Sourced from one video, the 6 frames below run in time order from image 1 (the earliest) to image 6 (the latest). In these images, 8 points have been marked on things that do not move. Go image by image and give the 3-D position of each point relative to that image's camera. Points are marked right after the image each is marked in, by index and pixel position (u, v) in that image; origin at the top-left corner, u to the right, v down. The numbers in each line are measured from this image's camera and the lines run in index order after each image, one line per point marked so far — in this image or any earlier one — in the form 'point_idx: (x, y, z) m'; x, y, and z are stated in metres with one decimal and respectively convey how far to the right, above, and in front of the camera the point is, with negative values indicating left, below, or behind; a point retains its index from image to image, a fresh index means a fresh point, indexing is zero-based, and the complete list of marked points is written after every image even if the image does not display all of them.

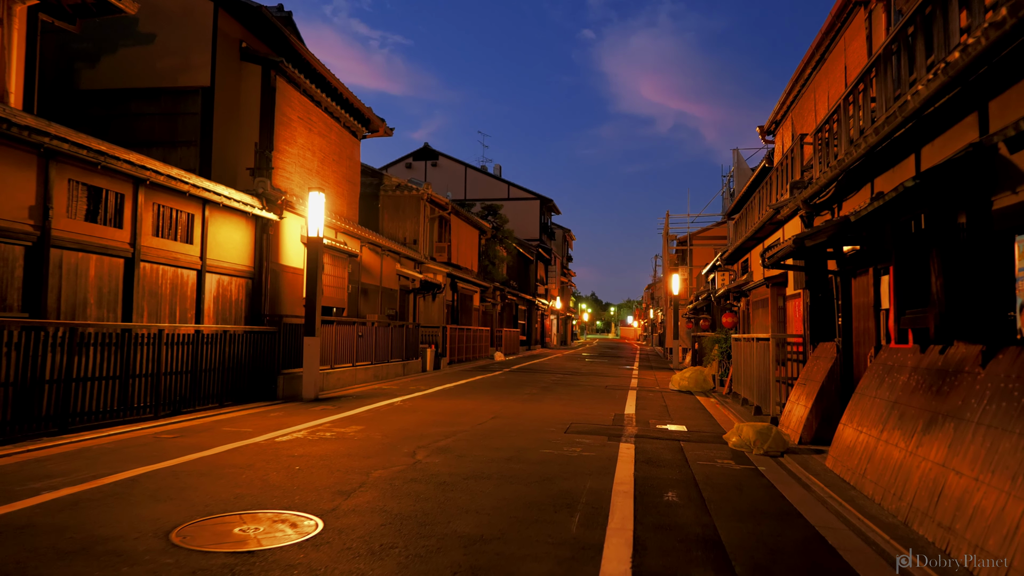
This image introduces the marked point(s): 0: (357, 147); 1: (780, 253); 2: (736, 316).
0: (-5.2, +4.7, +19.8) m
1: (+4.3, +0.6, +9.3) m
2: (+7.0, -0.9, +18.3) m
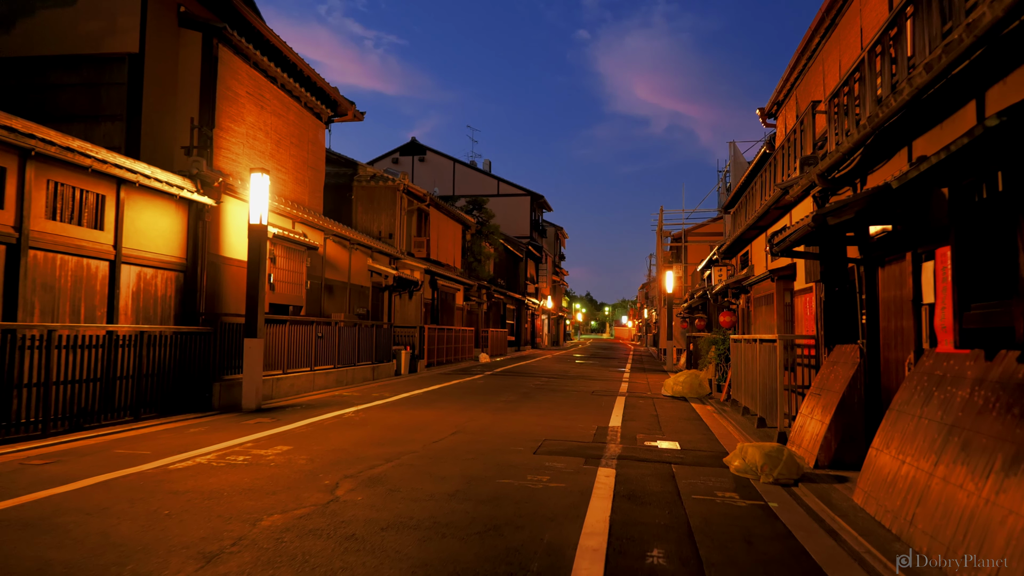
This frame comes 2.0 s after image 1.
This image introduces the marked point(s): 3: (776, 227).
0: (-5.9, +4.8, +18.2) m
1: (+3.7, +0.7, +7.7) m
2: (+6.4, -0.8, +16.7) m
3: (+5.5, +1.3, +12.2) m
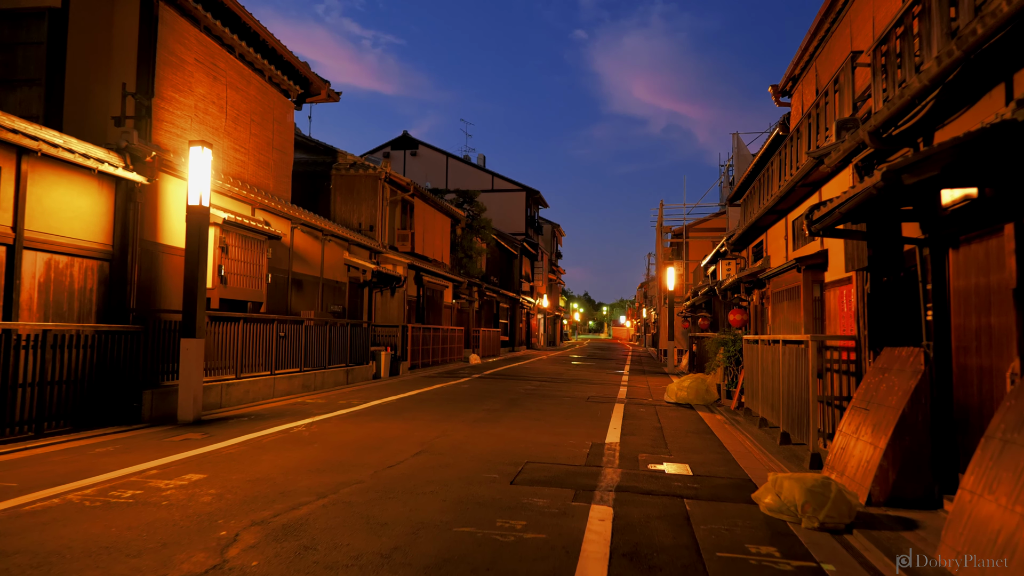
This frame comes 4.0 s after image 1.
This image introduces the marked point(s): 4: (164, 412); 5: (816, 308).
0: (-6.2, +5.0, +16.6) m
1: (+3.4, +0.8, +6.1) m
2: (+6.0, -0.7, +15.1) m
3: (+5.2, +1.4, +10.5) m
4: (-5.9, -2.1, +10.0) m
5: (+4.8, -0.3, +9.4) m
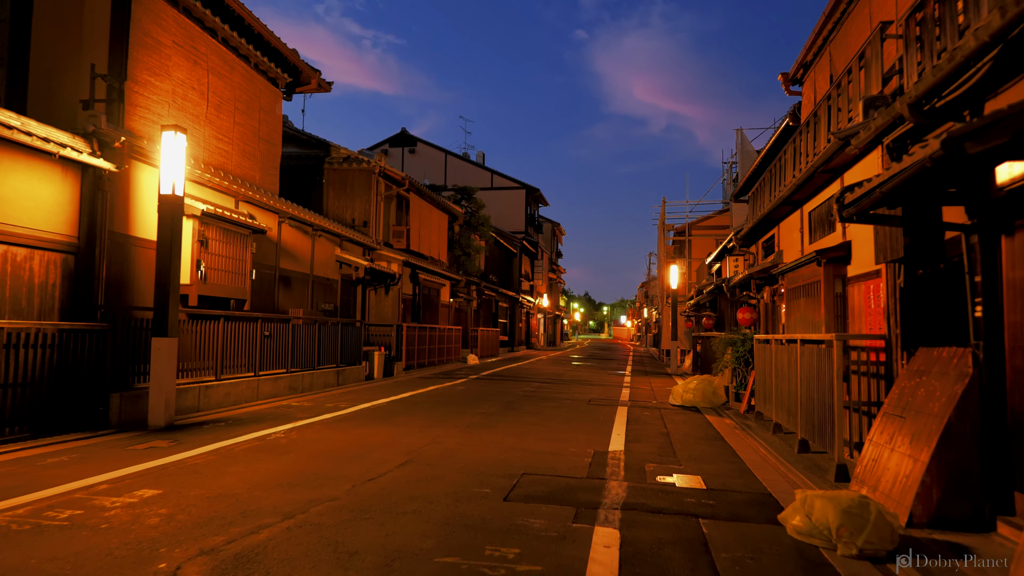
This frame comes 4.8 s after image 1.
0: (-6.3, +5.0, +15.9) m
1: (+3.3, +0.9, +5.4) m
2: (+6.0, -0.6, +14.4) m
3: (+5.1, +1.5, +9.8) m
4: (-5.9, -2.0, +9.3) m
5: (+4.8, -0.2, +8.7) m
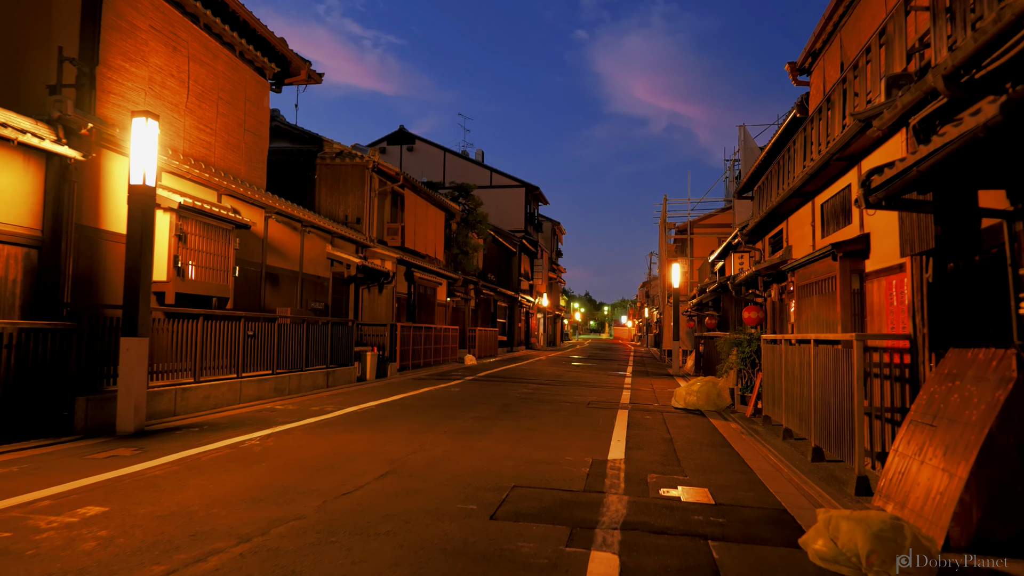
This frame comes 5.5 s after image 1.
0: (-6.4, +5.1, +15.3) m
1: (+3.2, +0.9, +4.8) m
2: (+5.9, -0.5, +13.8) m
3: (+5.0, +1.5, +9.3) m
4: (-6.0, -2.0, +8.7) m
5: (+4.6, -0.2, +8.1) m
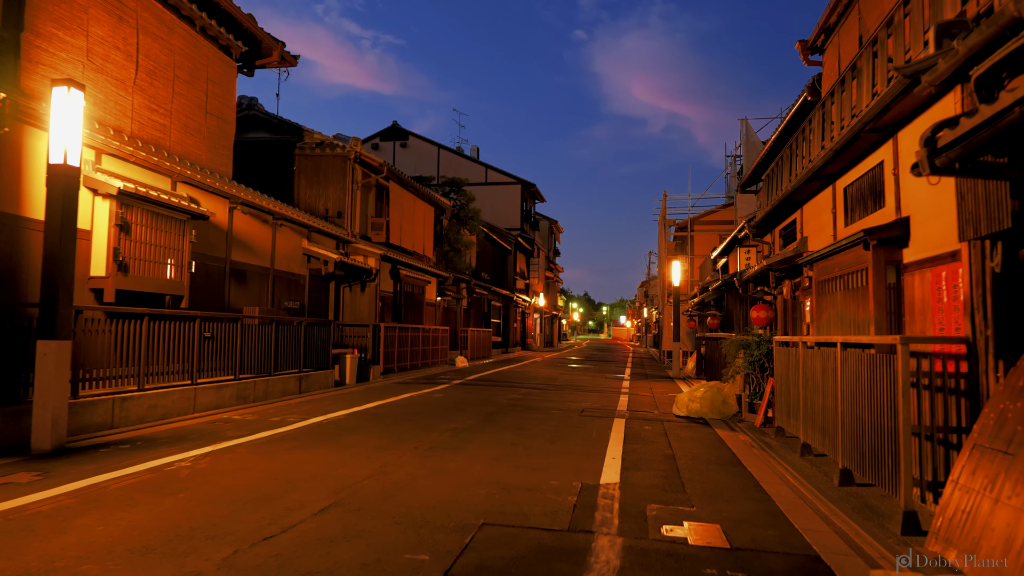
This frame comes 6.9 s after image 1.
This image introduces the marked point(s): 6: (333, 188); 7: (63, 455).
0: (-6.7, +5.1, +14.1) m
1: (+2.9, +1.0, +3.7) m
2: (+5.6, -0.5, +12.7) m
3: (+4.7, +1.6, +8.1) m
4: (-6.3, -1.9, +7.5) m
5: (+4.4, -0.1, +6.9) m
6: (-5.8, +3.2, +19.3) m
7: (-5.6, -2.1, +7.3) m
